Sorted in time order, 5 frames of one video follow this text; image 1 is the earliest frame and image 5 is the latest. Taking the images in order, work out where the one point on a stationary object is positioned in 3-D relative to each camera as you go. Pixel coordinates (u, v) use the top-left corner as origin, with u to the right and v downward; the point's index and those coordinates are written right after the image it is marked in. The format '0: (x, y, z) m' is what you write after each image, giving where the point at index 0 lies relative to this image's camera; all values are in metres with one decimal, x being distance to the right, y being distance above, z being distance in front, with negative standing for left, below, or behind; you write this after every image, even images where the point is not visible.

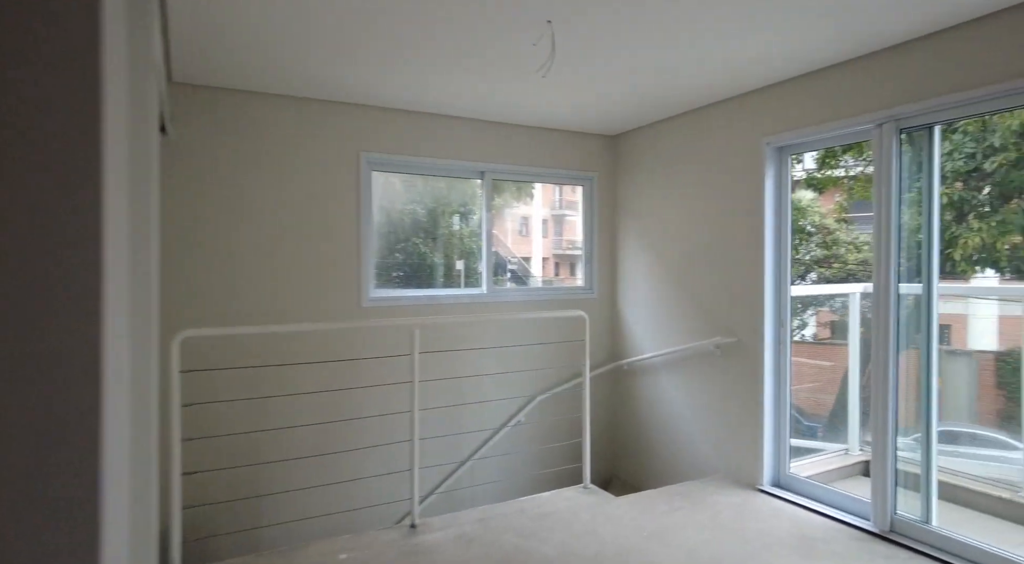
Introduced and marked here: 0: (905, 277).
0: (+1.5, 0.0, +2.5) m
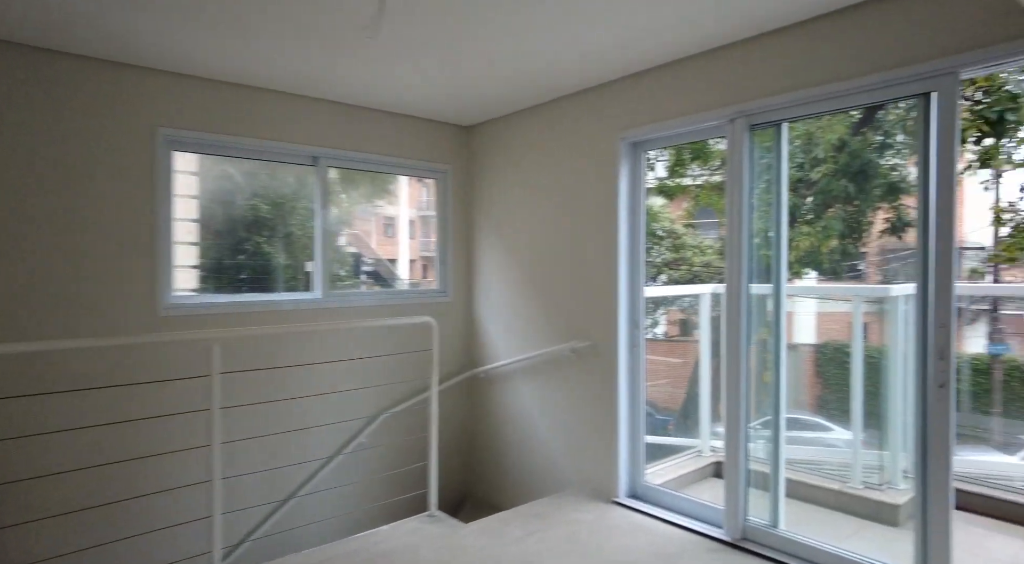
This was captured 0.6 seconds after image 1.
0: (+0.9, 0.0, +2.5) m
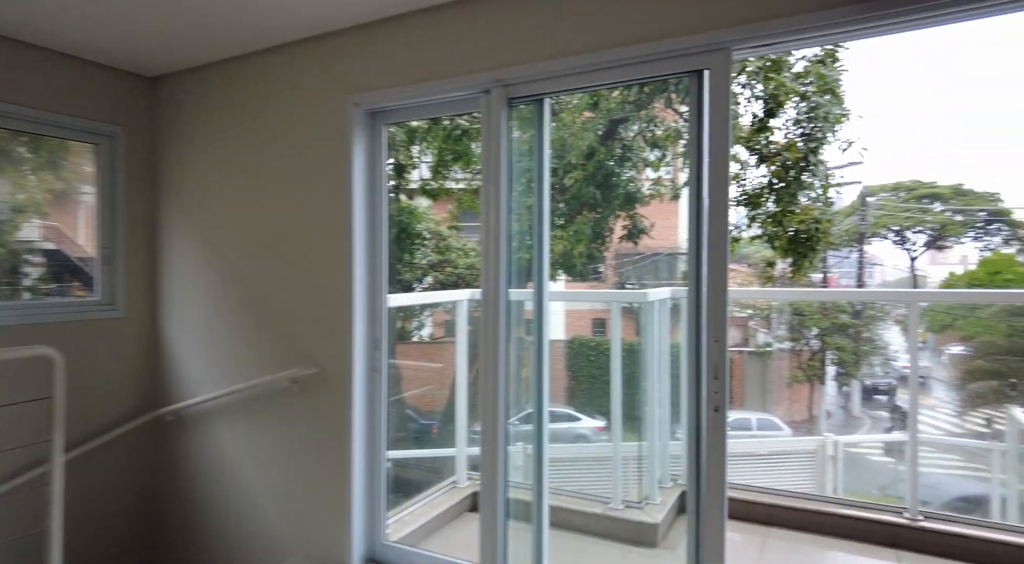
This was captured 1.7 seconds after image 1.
0: (0.0, 0.0, +2.2) m
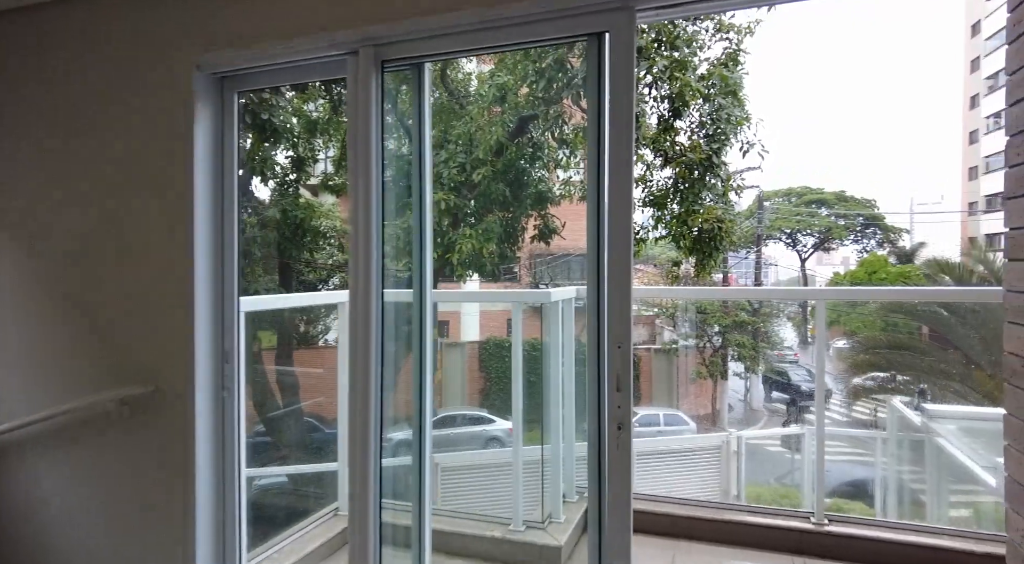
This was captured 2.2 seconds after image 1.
0: (-0.3, 0.0, +1.9) m
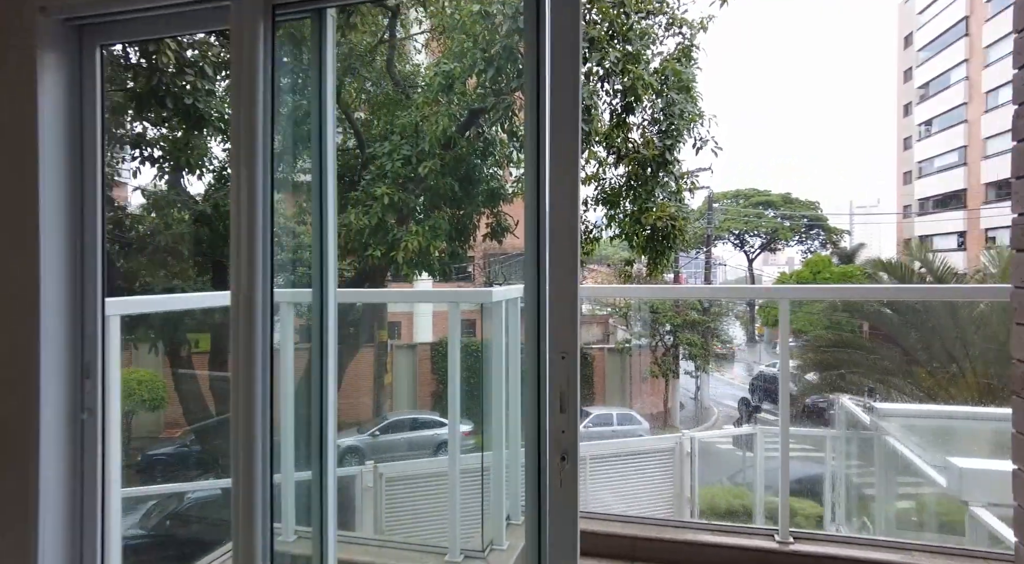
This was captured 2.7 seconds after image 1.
0: (-0.5, 0.0, +1.6) m
